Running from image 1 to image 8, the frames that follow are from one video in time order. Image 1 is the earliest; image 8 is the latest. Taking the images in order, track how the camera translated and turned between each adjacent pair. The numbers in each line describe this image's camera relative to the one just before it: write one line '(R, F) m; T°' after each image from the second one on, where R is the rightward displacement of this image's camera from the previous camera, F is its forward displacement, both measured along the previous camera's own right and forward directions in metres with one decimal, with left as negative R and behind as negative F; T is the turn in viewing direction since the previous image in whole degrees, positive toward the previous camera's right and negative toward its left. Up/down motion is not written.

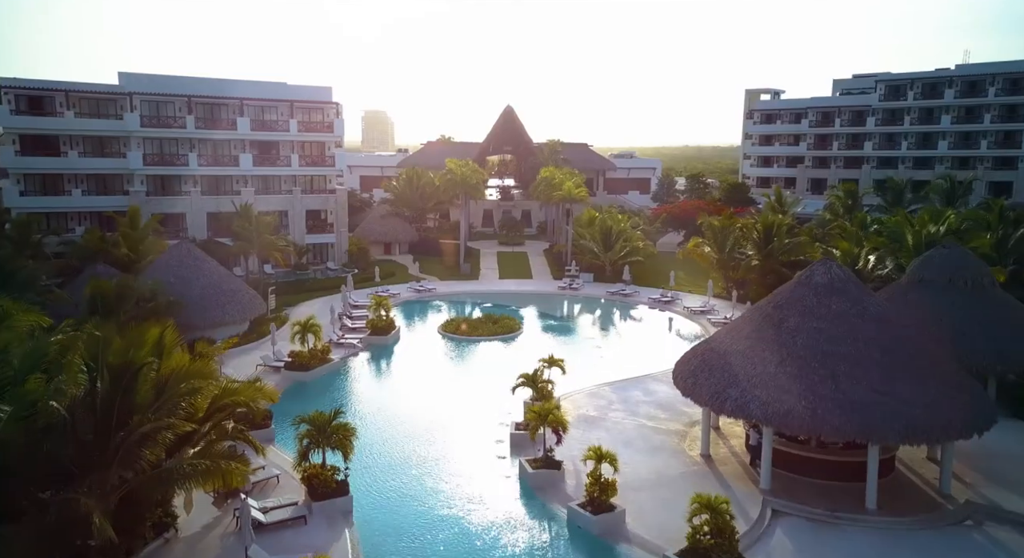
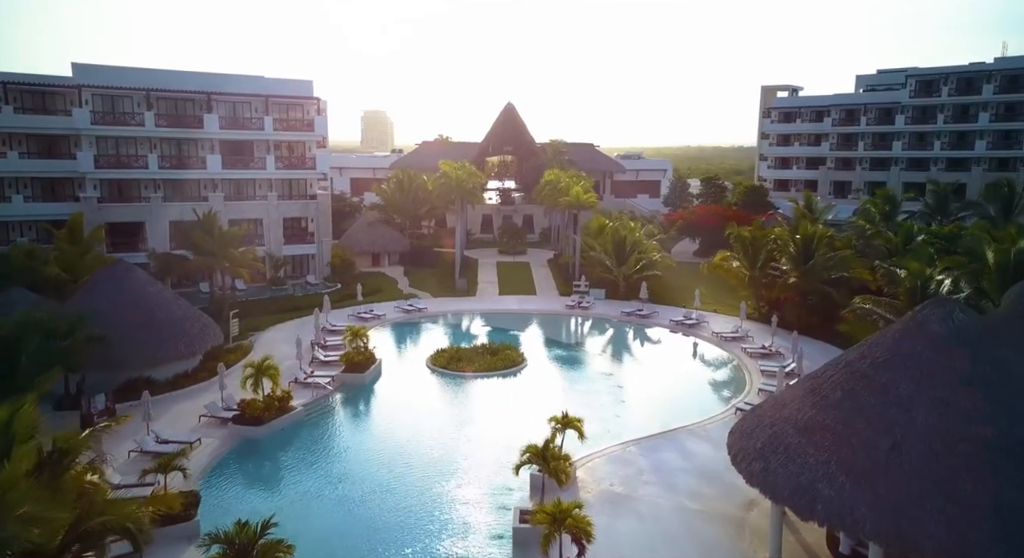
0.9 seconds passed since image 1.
(-0.1, +5.0) m; 0°
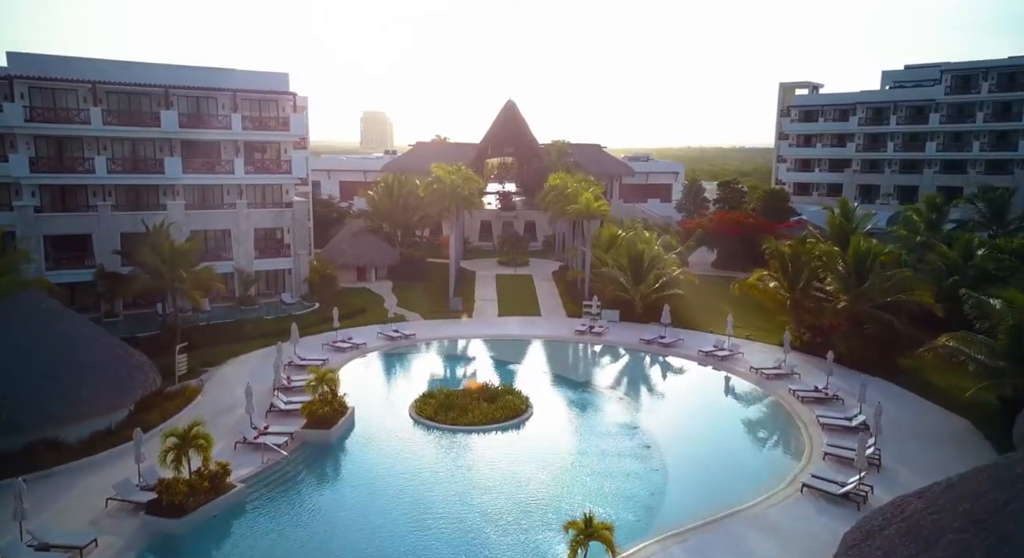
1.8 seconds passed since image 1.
(0.0, +5.0) m; 0°
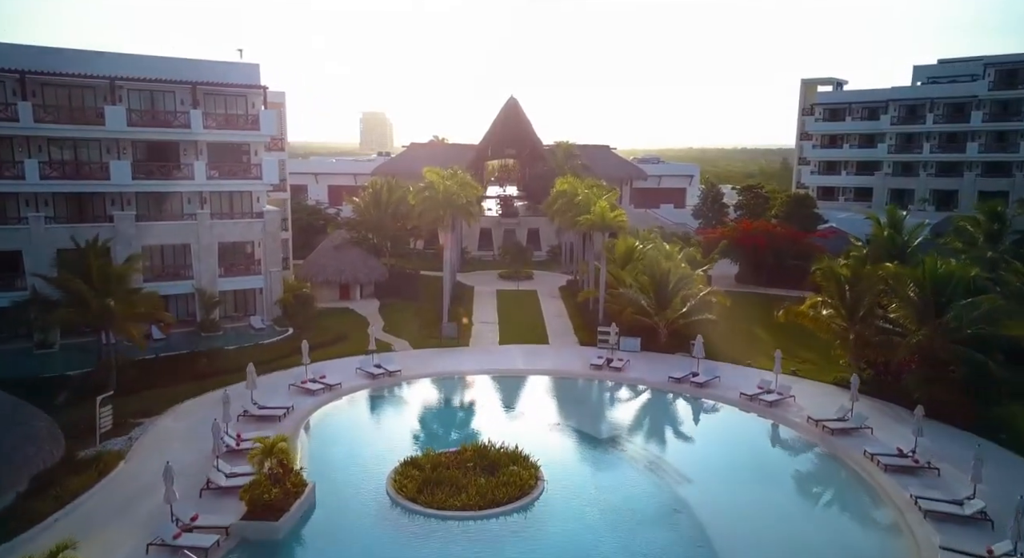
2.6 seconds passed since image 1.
(-0.1, +5.0) m; 0°
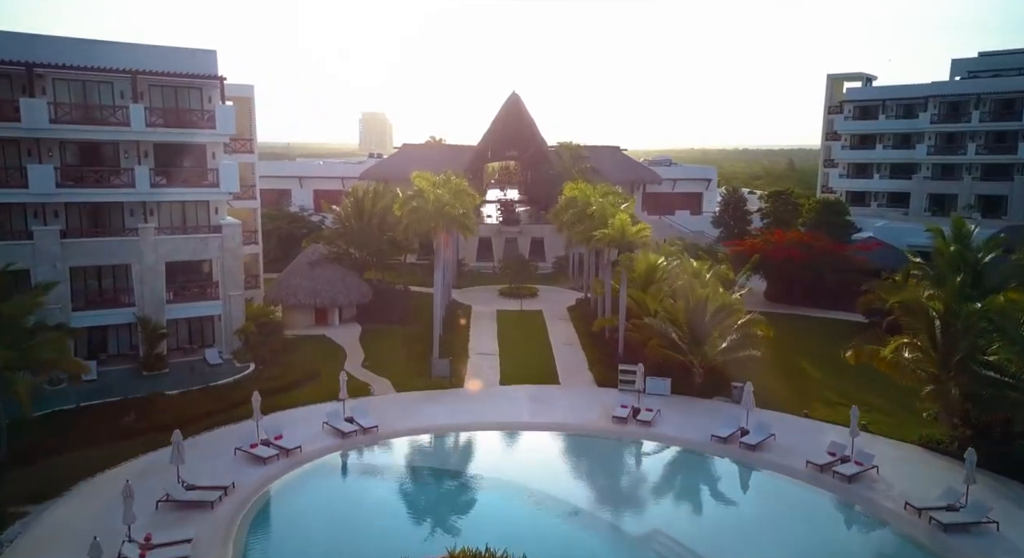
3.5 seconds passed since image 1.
(-0.1, +5.3) m; 0°
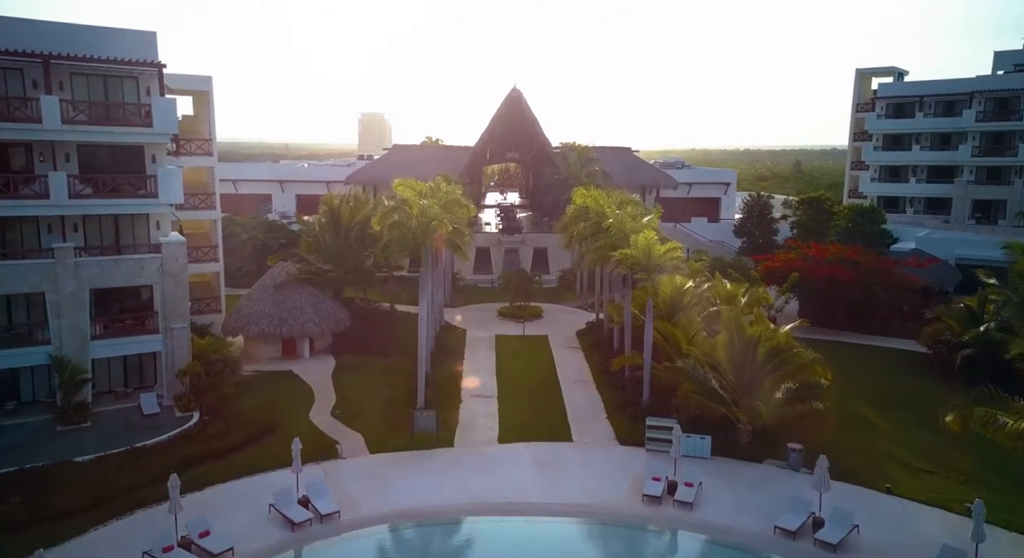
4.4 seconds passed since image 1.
(0.0, +5.0) m; 0°
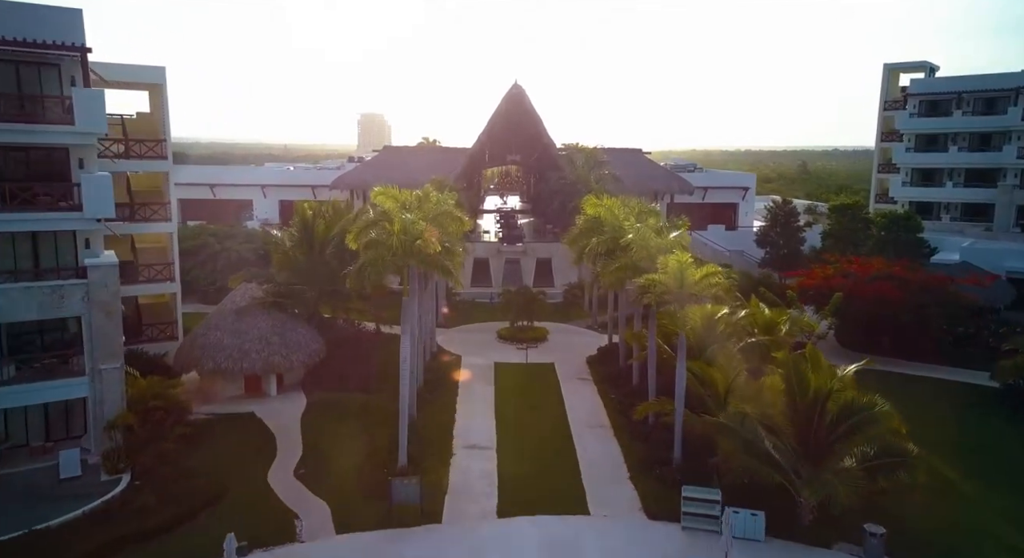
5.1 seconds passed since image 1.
(0.0, +4.2) m; 0°
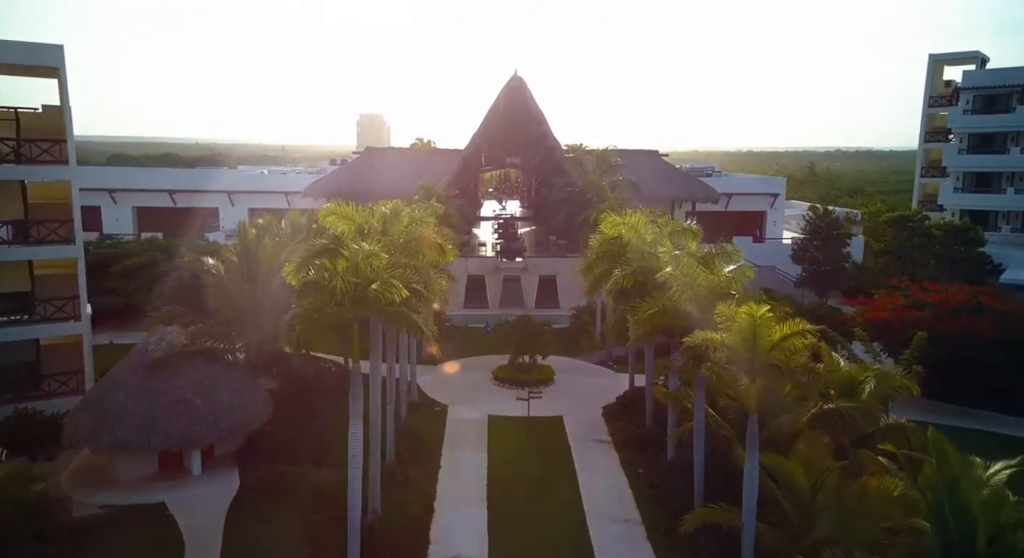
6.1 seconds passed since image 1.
(+0.1, +5.9) m; 0°
